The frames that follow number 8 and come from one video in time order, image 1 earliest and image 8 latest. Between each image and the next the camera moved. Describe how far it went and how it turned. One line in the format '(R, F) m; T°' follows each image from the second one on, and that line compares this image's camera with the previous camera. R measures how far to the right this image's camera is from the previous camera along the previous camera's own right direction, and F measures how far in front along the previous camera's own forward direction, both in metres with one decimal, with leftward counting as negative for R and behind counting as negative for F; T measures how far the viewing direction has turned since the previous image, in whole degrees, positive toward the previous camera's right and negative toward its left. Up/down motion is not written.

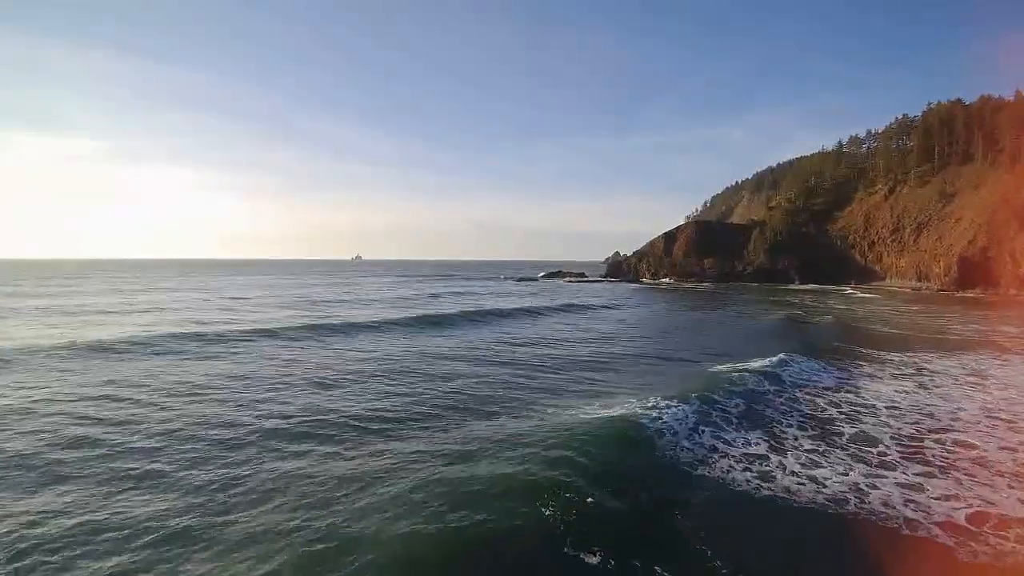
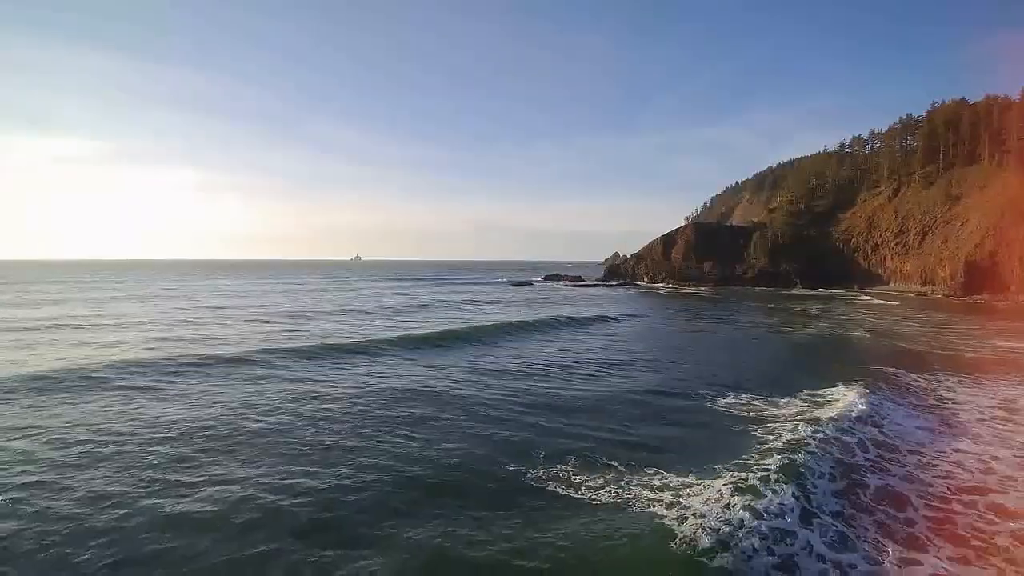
(+0.8, +1.9) m; 0°
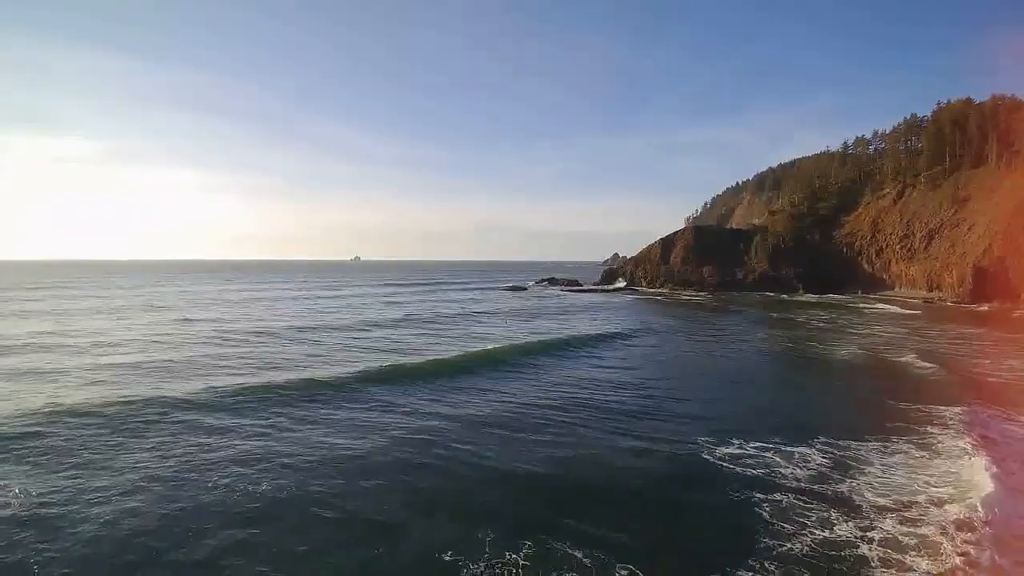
(+0.9, +2.2) m; 0°
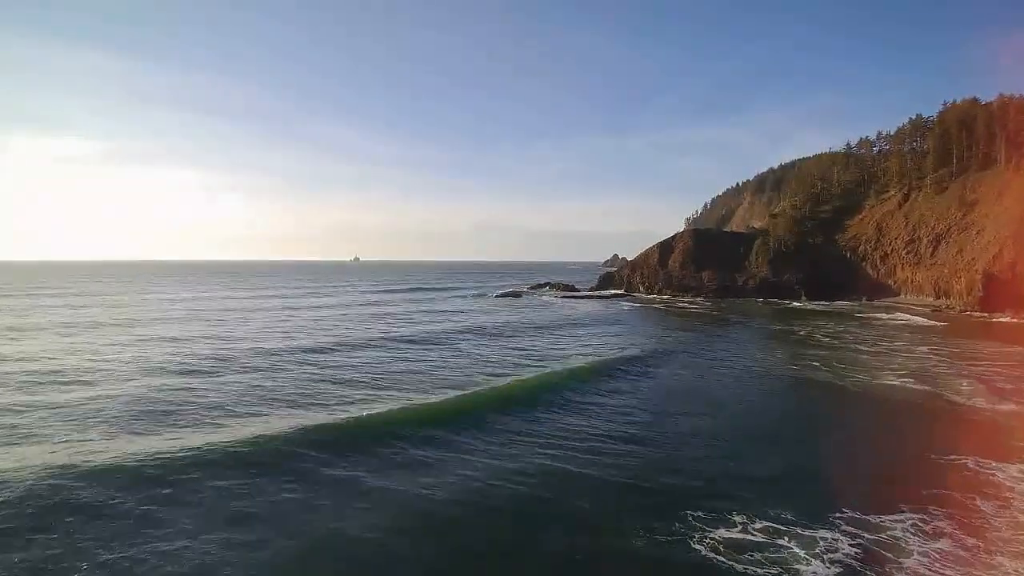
(+1.0, +2.5) m; 0°
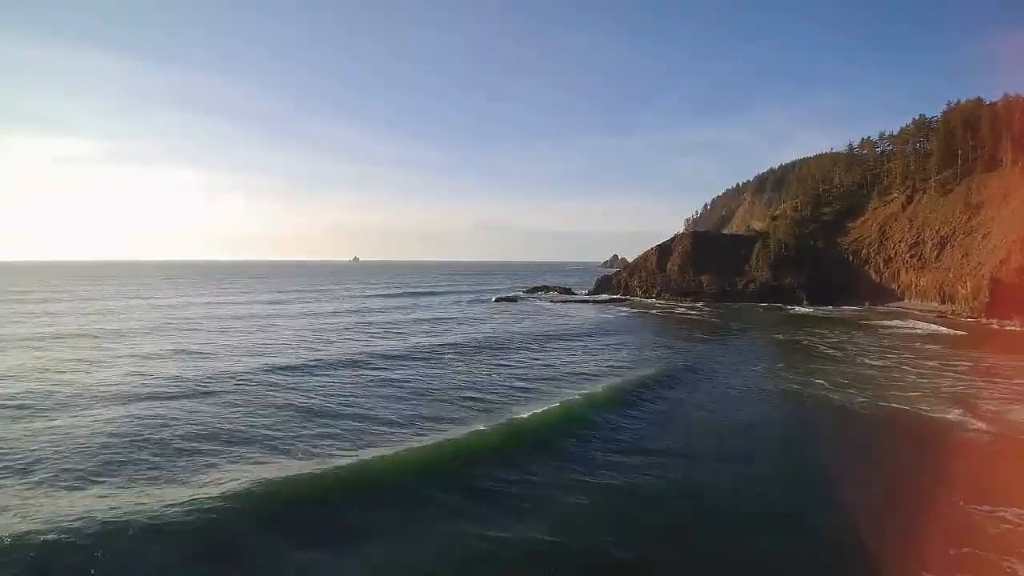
(+0.8, +1.7) m; 0°
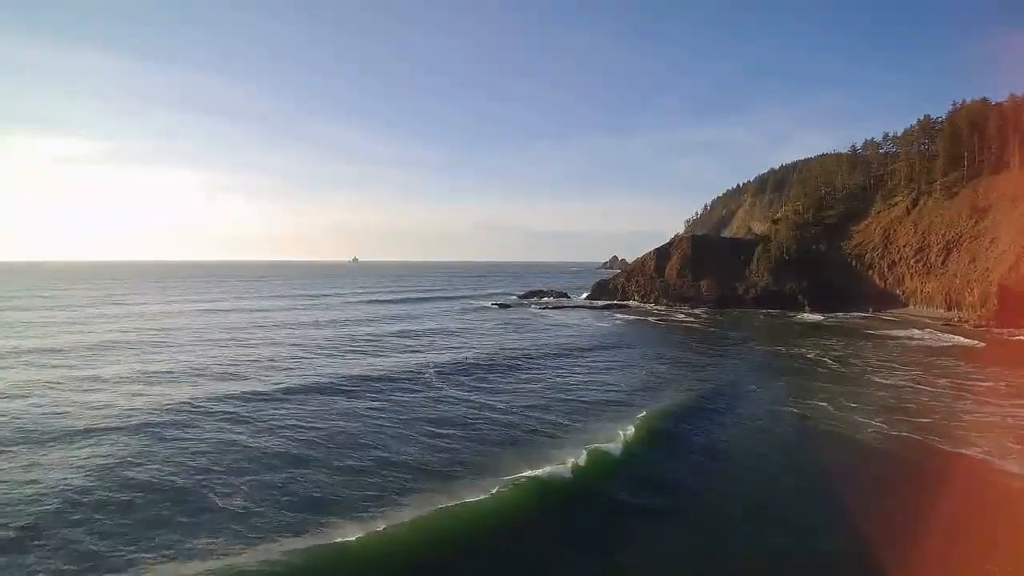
(+0.9, +2.0) m; 0°
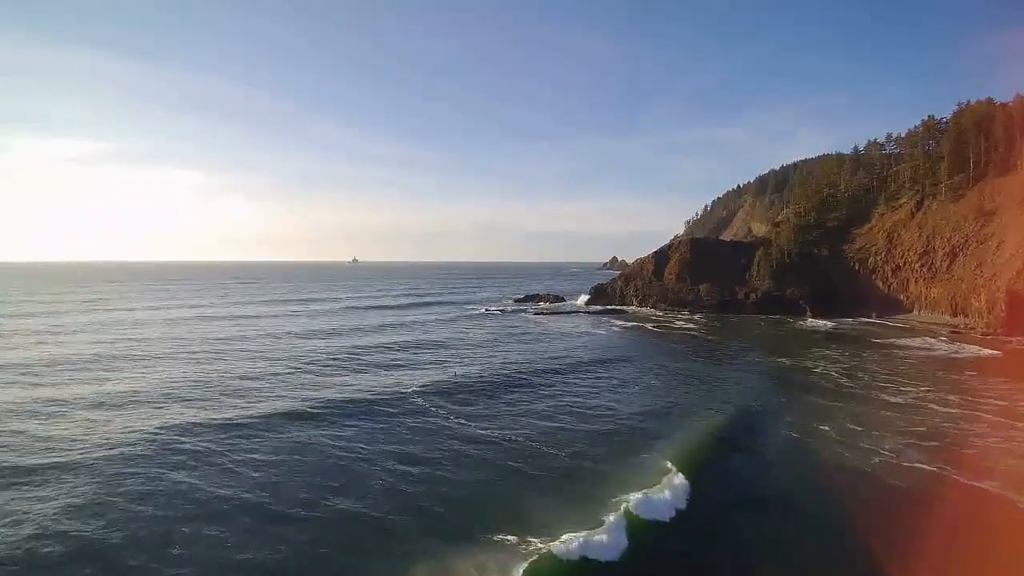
(+0.8, +1.7) m; 0°
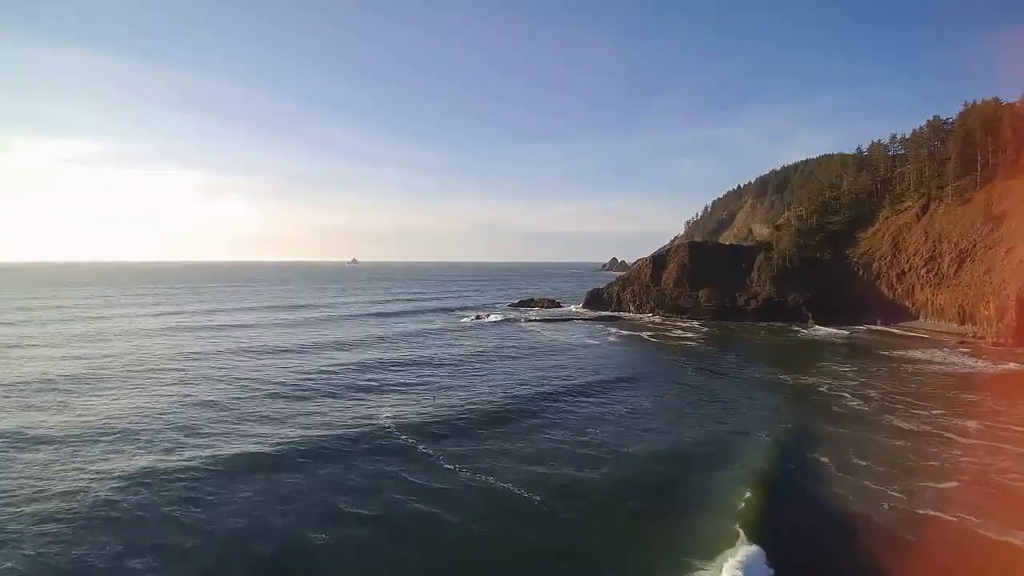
(+1.0, +2.2) m; 0°
